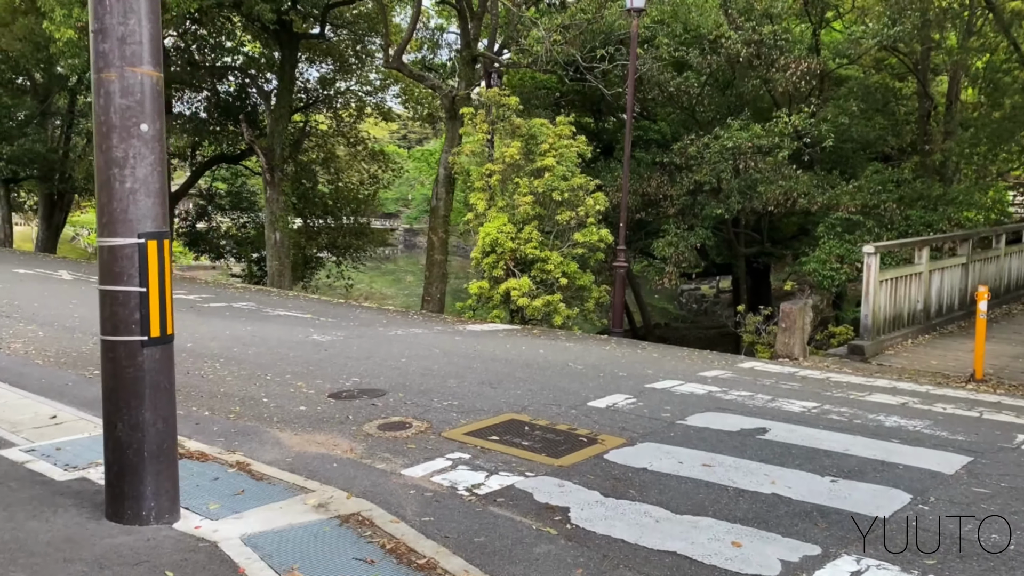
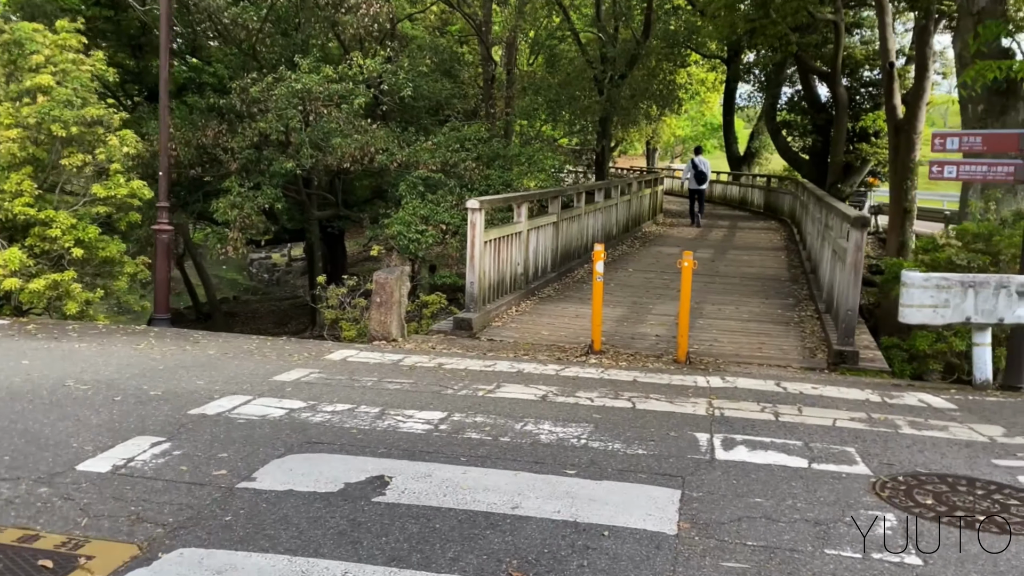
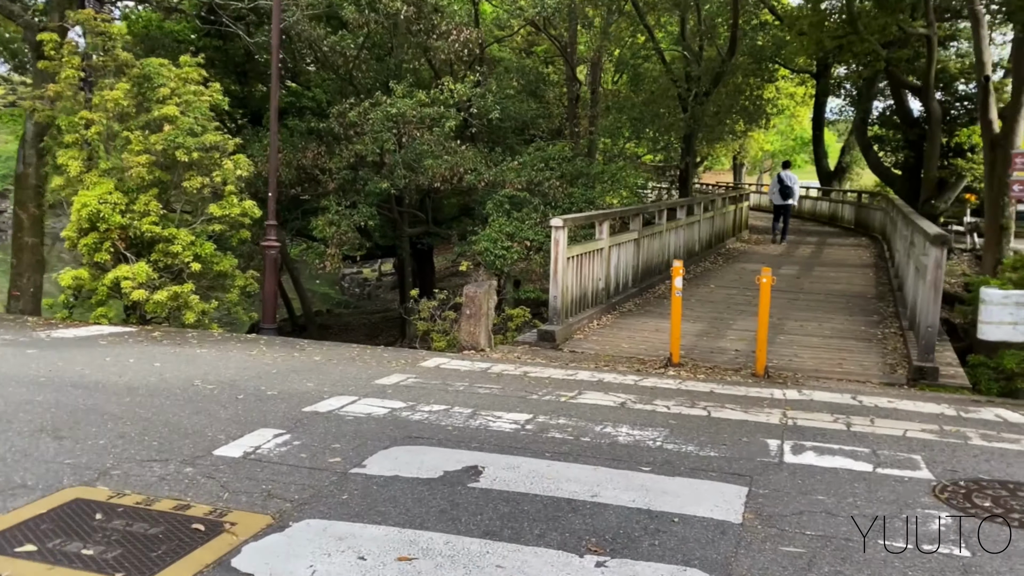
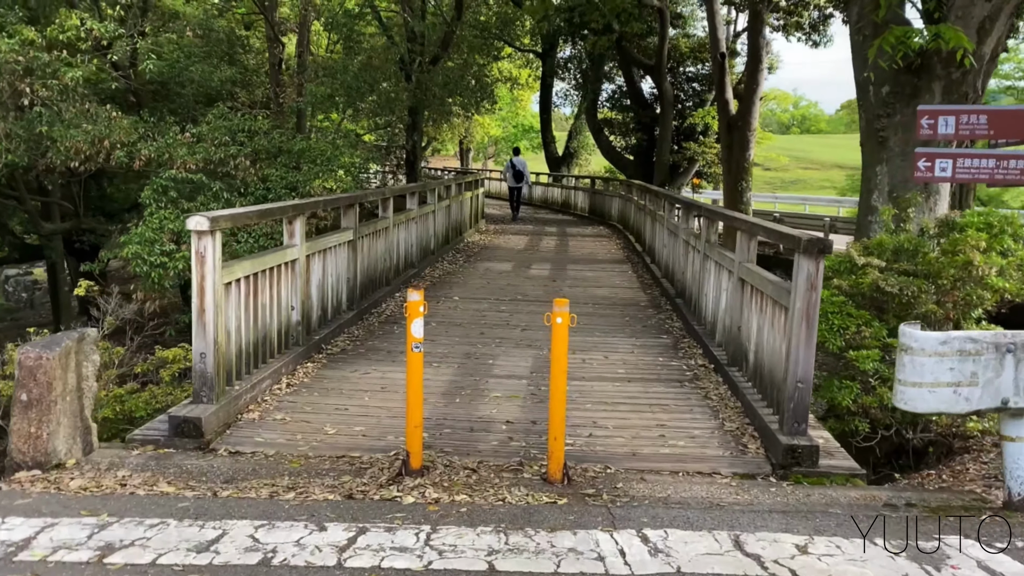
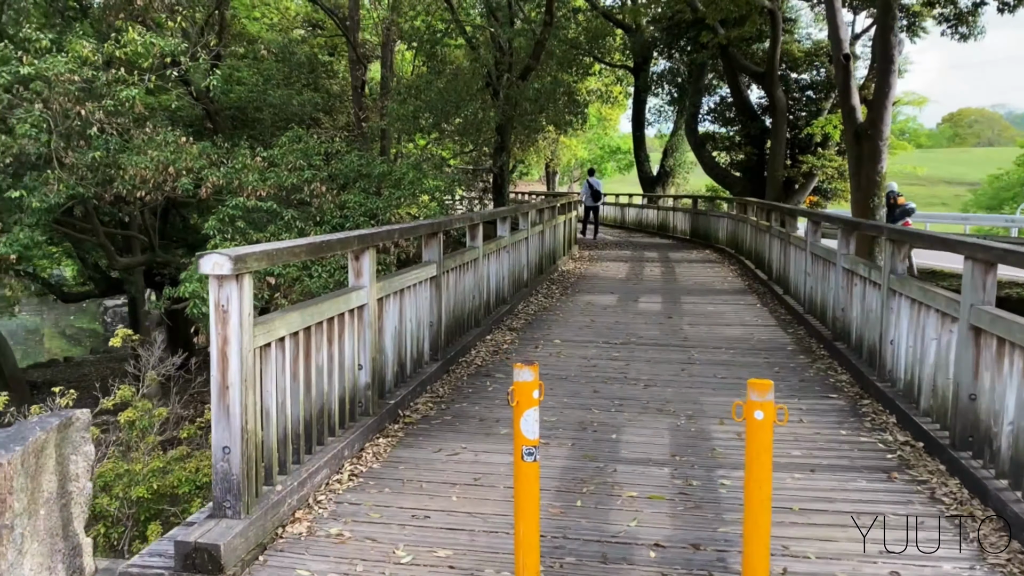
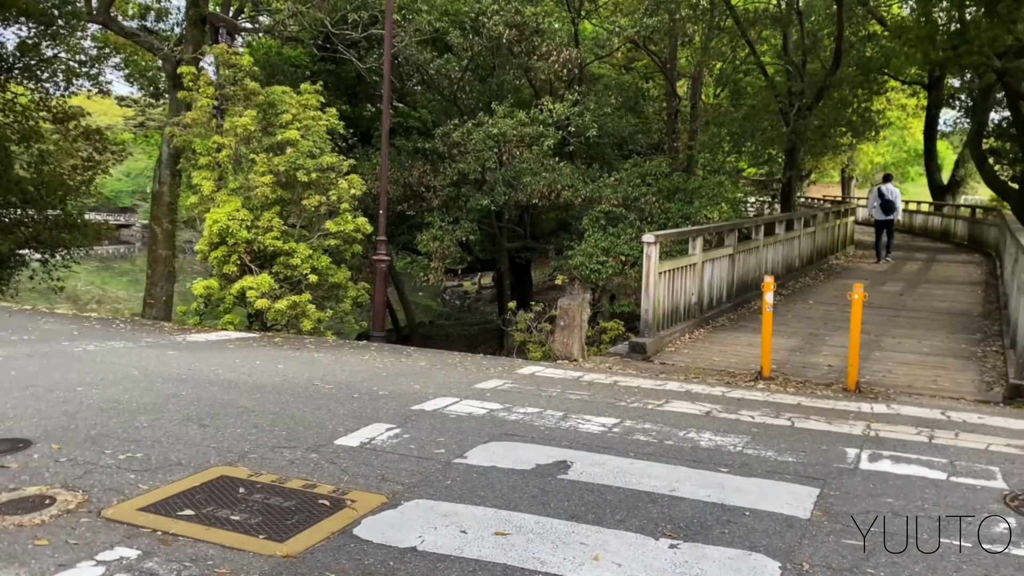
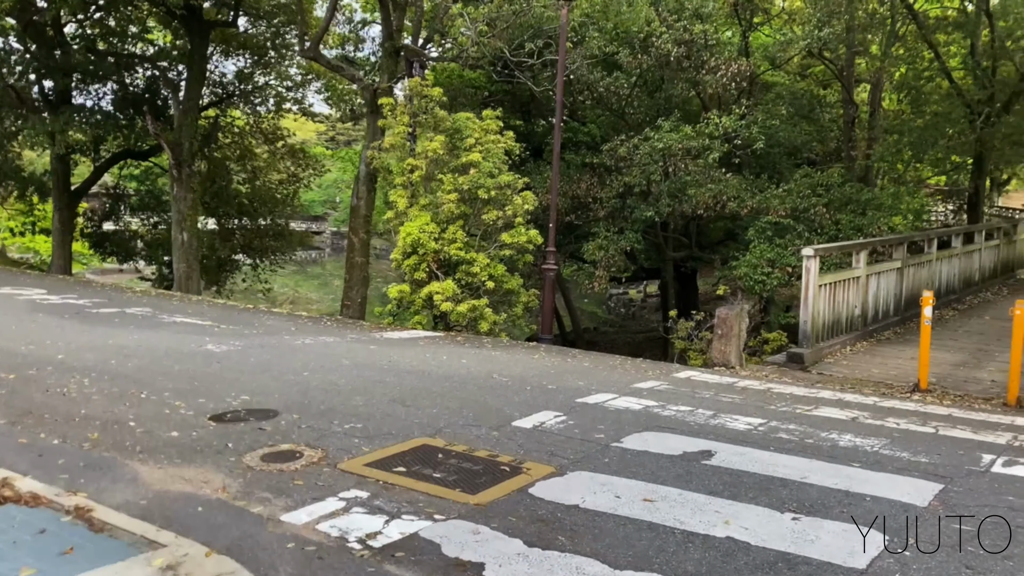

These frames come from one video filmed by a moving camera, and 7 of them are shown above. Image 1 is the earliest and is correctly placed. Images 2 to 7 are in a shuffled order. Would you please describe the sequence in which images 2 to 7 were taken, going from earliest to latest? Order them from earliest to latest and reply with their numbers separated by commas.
7, 6, 3, 2, 4, 5
